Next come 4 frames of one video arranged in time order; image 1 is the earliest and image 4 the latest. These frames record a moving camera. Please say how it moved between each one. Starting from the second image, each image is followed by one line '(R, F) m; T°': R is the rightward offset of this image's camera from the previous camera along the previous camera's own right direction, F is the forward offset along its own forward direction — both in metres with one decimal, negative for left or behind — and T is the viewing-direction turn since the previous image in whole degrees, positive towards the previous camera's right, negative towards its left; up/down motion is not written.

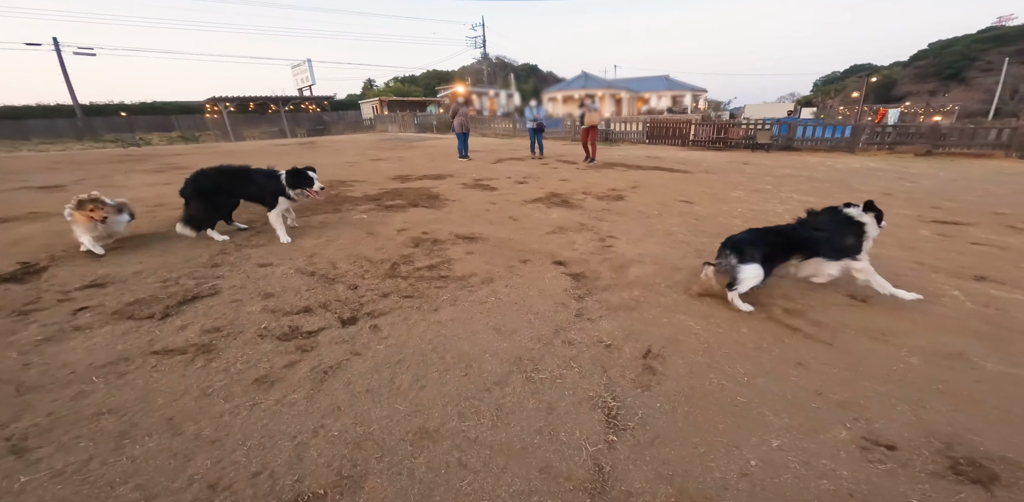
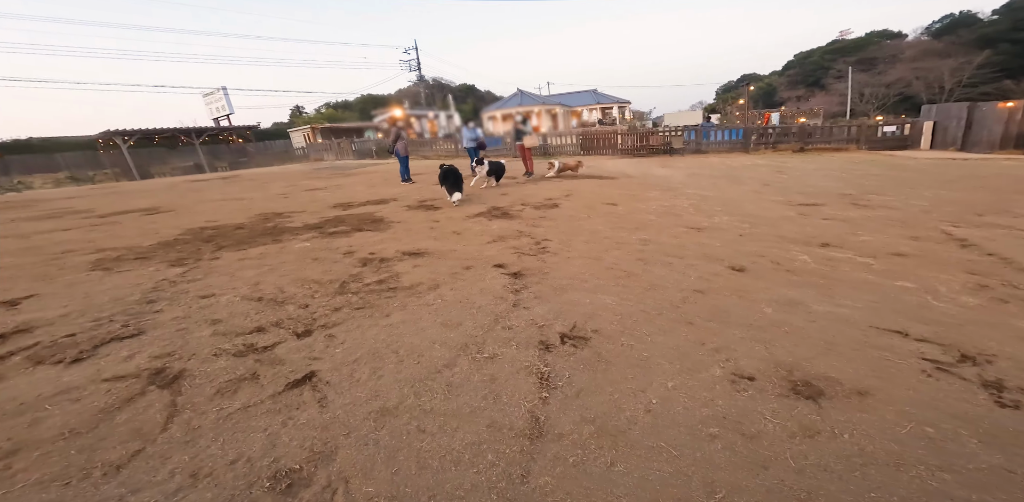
(+0.1, -0.4) m; +7°
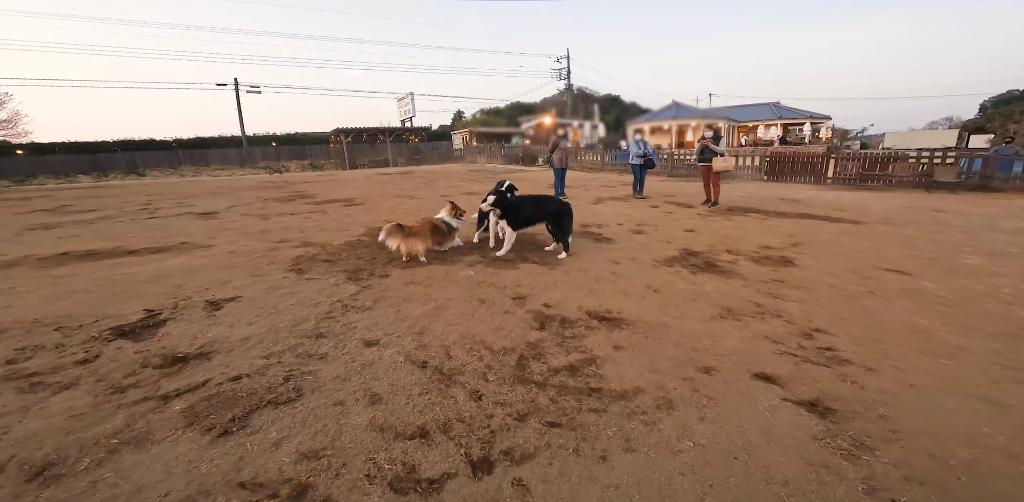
(-0.9, +1.3) m; -17°
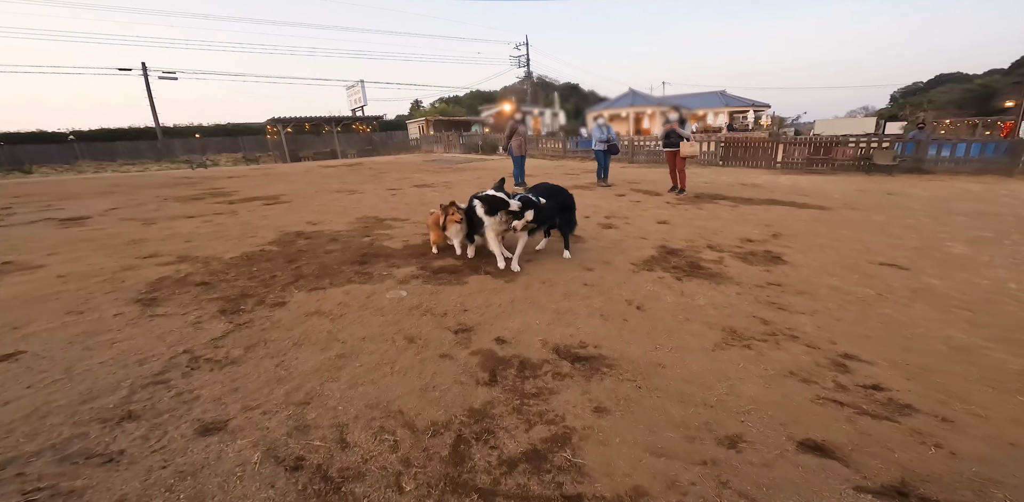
(+0.1, +1.1) m; +5°
